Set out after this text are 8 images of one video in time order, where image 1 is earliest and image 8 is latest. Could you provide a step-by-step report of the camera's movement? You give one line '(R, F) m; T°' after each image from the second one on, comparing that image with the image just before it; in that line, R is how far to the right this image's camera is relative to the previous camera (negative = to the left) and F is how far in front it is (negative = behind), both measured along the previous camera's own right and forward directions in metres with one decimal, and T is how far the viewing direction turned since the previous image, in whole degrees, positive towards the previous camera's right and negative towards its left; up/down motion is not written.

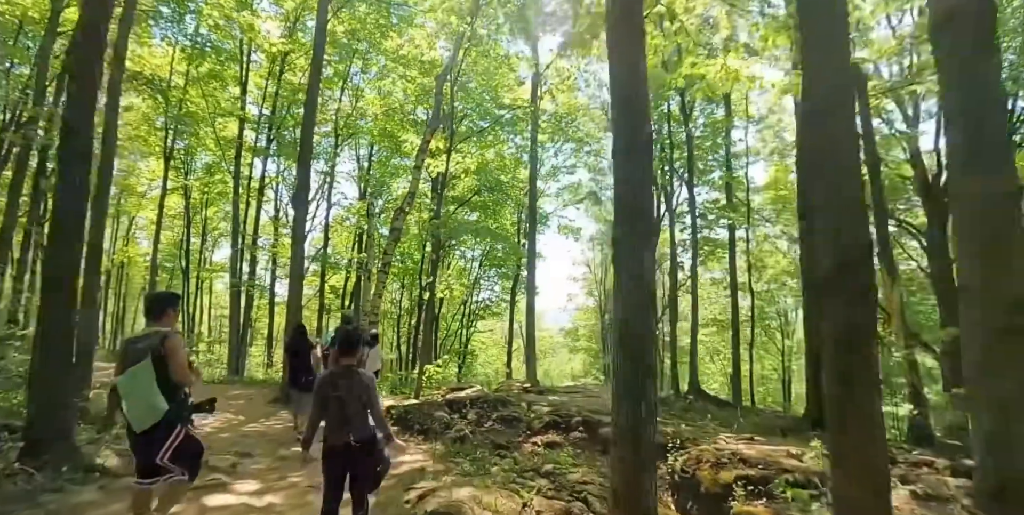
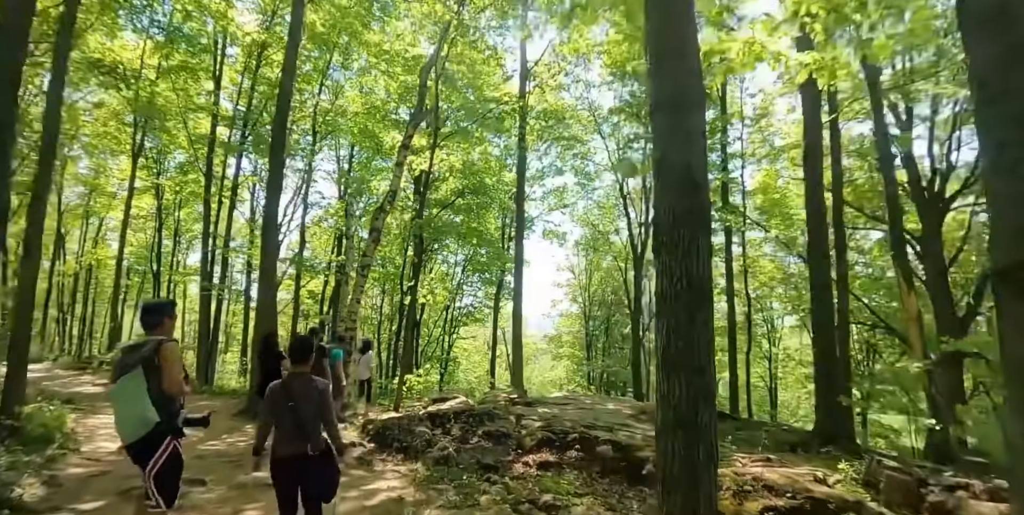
(-0.1, +0.8) m; +2°
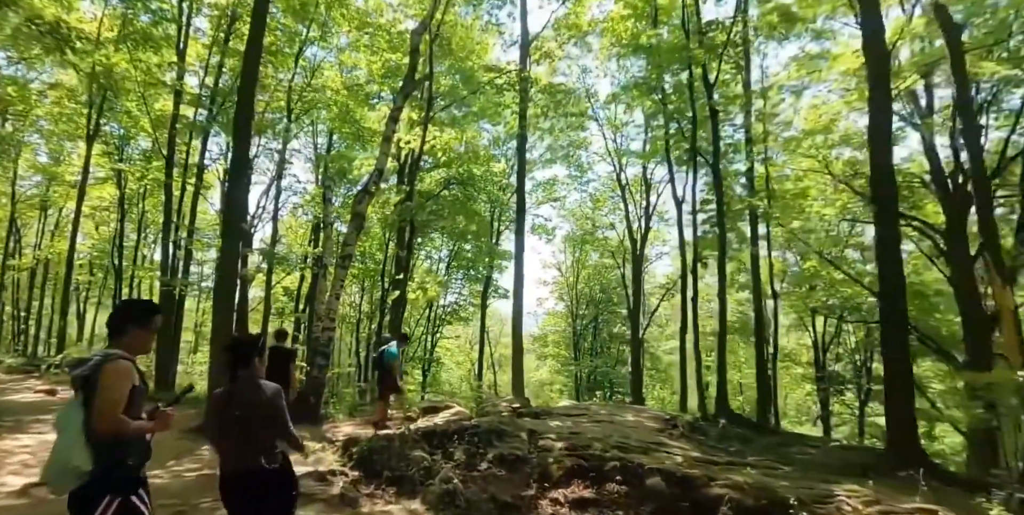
(-0.5, +1.6) m; +2°
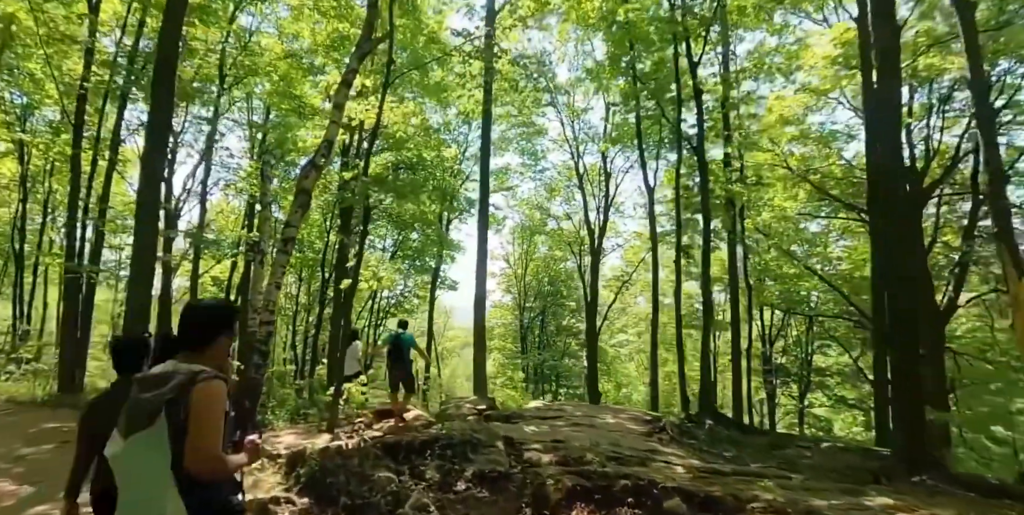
(-0.4, +1.2) m; +6°
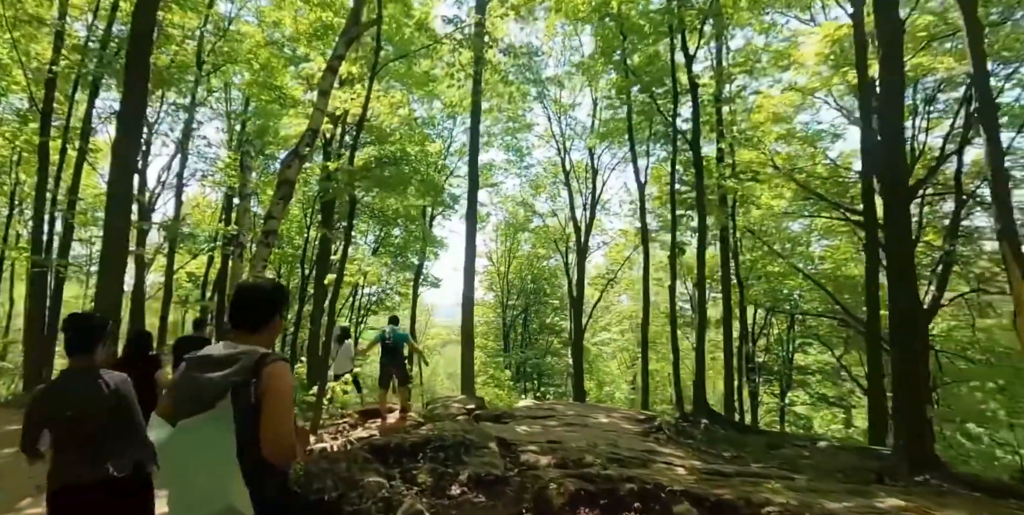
(-0.2, +0.3) m; +2°
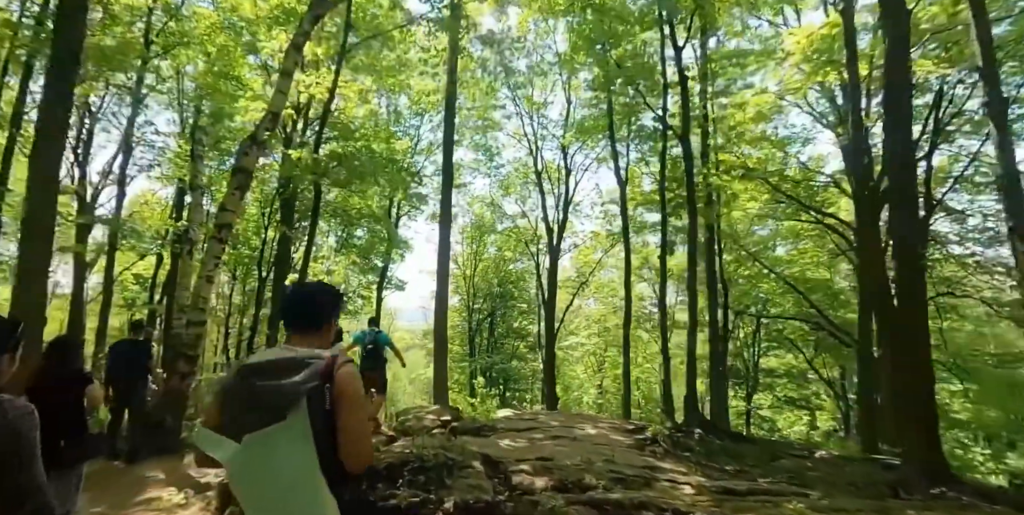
(-0.3, +0.7) m; +4°
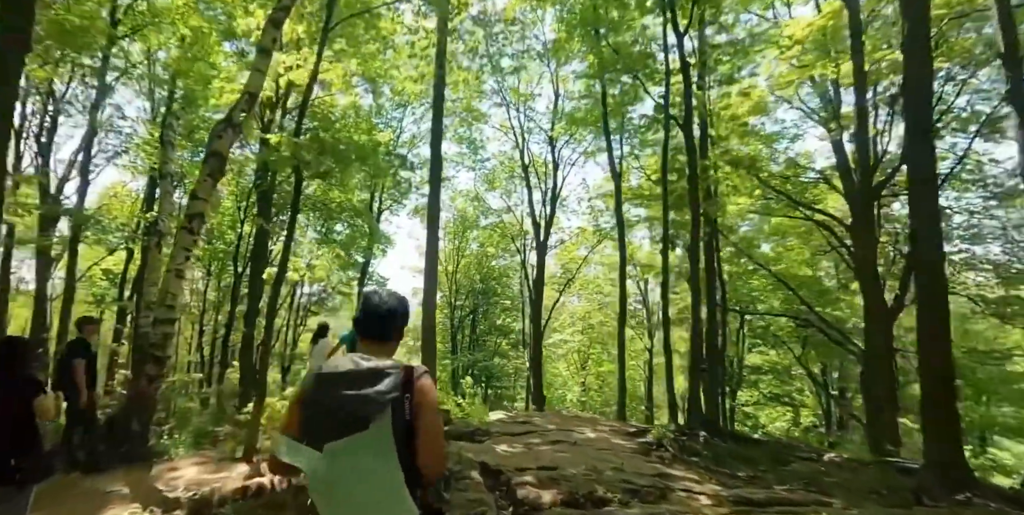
(-0.2, +0.5) m; +2°
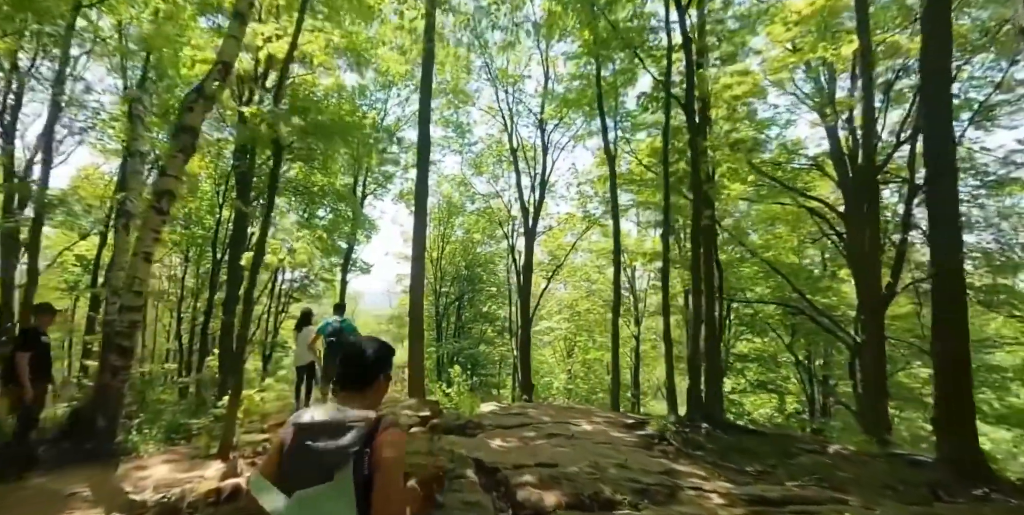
(-0.1, +0.5) m; +1°
